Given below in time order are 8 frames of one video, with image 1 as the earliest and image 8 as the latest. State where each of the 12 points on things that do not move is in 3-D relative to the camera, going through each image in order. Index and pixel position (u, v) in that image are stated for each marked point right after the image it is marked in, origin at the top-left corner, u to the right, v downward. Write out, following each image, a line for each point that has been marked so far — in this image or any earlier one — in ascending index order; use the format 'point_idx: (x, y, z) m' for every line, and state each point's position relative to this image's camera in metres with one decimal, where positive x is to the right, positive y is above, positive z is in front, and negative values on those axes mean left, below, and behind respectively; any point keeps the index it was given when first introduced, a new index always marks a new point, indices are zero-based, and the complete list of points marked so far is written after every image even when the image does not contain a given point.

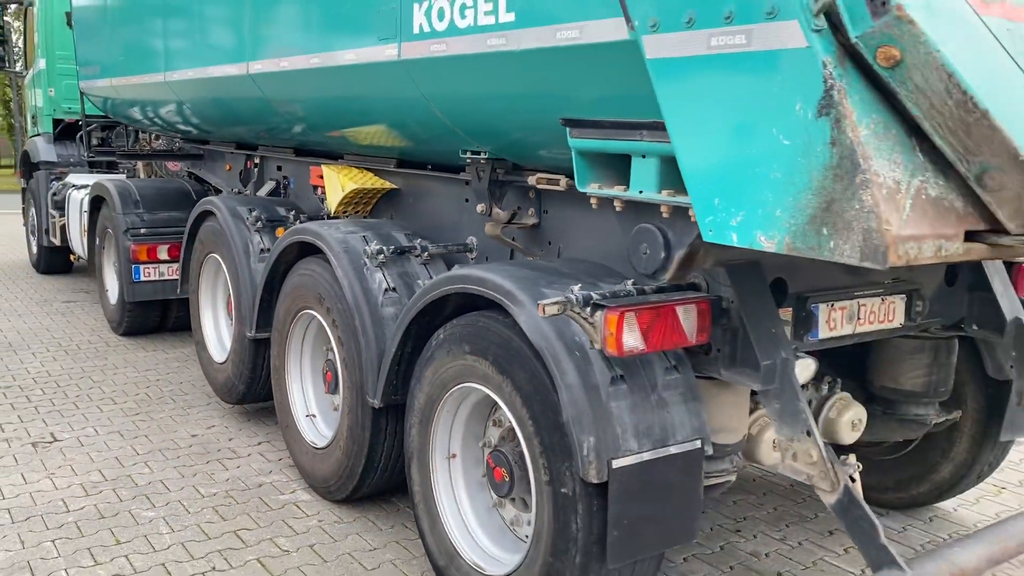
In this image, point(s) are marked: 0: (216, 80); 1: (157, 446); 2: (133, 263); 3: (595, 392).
0: (-1.5, +1.1, +4.9) m
1: (-1.8, -0.8, +4.5) m
2: (-2.6, +0.2, +6.3) m
3: (+0.2, -0.3, +2.4) m
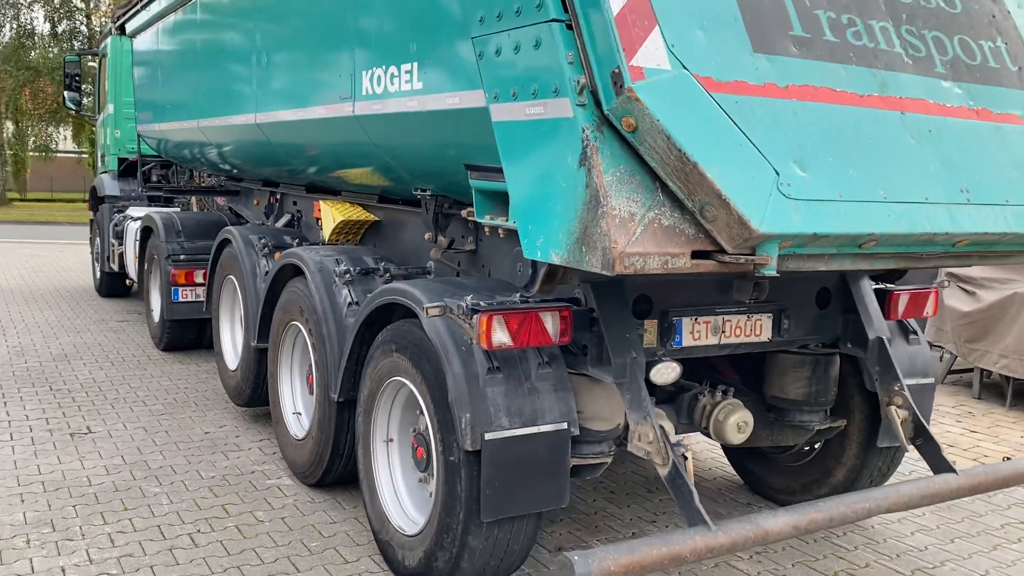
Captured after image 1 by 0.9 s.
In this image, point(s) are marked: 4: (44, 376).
0: (-1.6, +1.0, +5.7) m
1: (-1.9, -0.9, +5.2) m
2: (-2.7, 0.0, +7.1) m
3: (-0.1, -0.3, +3.0) m
4: (-3.5, -0.7, +6.7) m
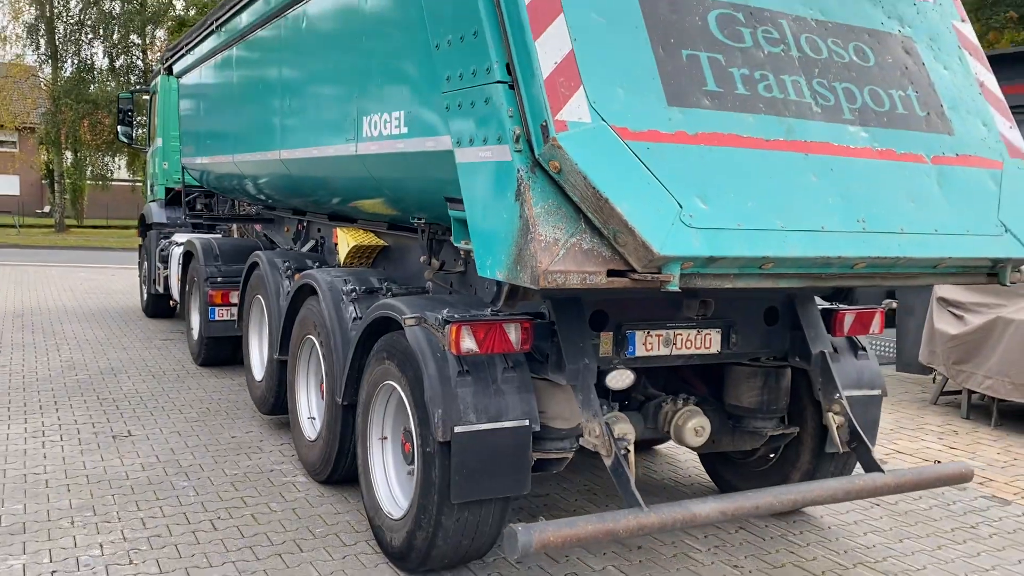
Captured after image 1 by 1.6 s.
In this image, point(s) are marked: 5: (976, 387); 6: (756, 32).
0: (-1.6, +0.9, +6.4) m
1: (-2.0, -1.0, +5.8) m
2: (-2.6, -0.1, +7.7) m
3: (-0.3, -0.4, +3.5) m
4: (-3.4, -0.8, +7.3) m
5: (+3.6, -0.8, +7.1) m
6: (+0.9, +0.9, +3.3) m
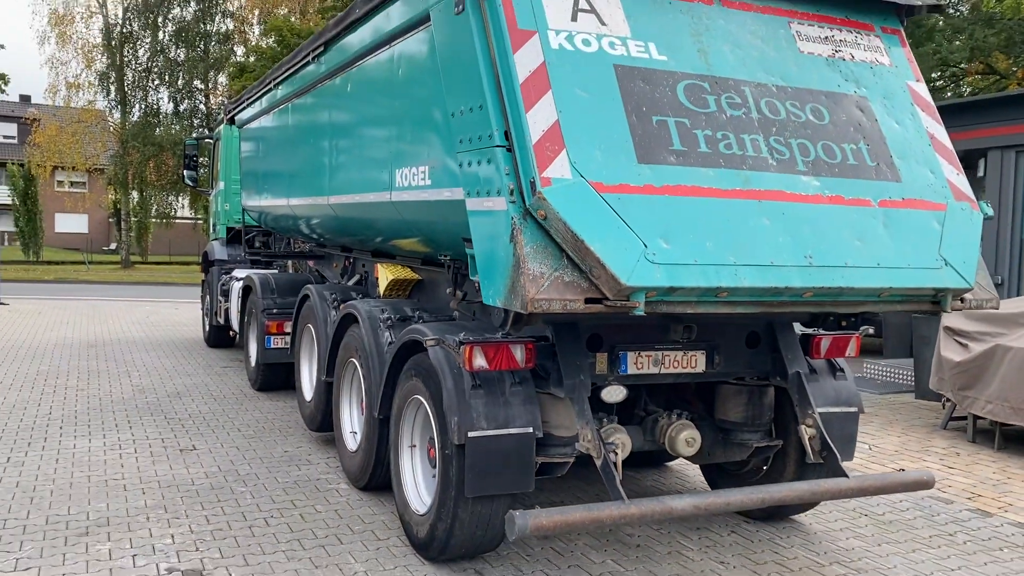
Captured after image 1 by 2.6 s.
0: (-1.4, +0.7, +7.1) m
1: (-1.8, -1.2, +6.5) m
2: (-2.3, -0.4, +8.5) m
3: (-0.2, -0.5, +4.1) m
4: (-3.1, -1.1, +8.1) m
5: (+3.9, -1.0, +7.4) m
6: (+0.9, +0.8, +3.9) m
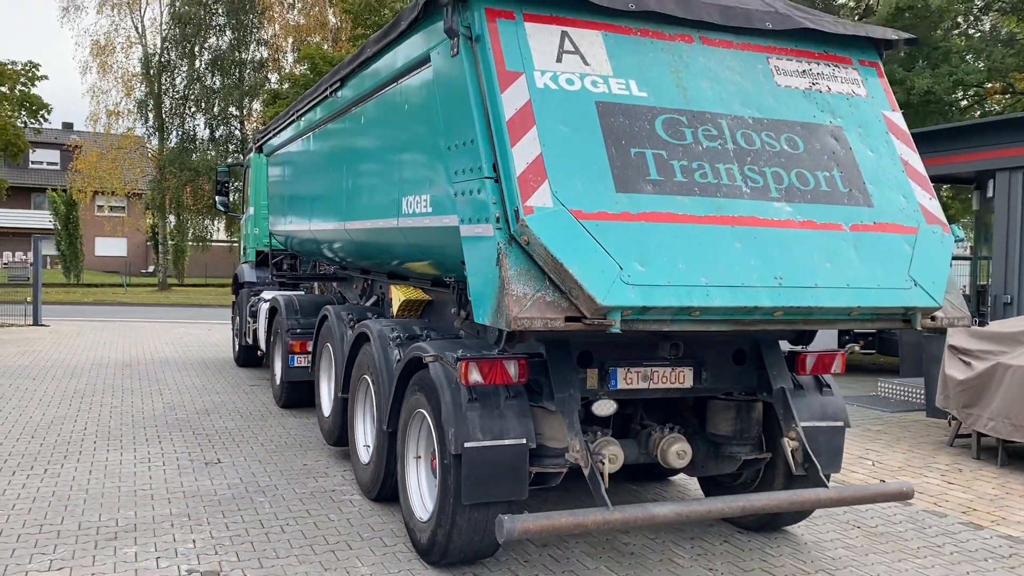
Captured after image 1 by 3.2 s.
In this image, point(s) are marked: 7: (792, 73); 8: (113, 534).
0: (-1.4, +0.5, +7.5) m
1: (-1.7, -1.4, +6.8) m
2: (-2.2, -0.6, +8.8) m
3: (-0.3, -0.6, +4.4) m
4: (-3.0, -1.3, +8.5) m
5: (+3.9, -1.2, +7.6) m
6: (+0.9, +0.7, +4.2) m
7: (+1.4, +1.1, +4.7) m
8: (-2.3, -1.4, +5.1) m
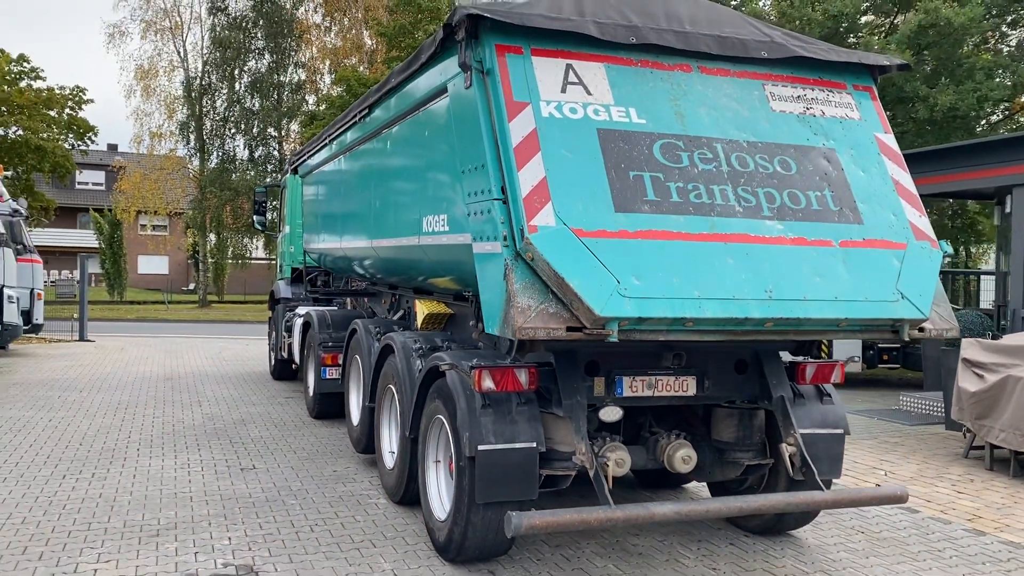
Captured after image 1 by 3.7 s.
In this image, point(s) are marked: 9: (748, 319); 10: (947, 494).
0: (-1.2, +0.4, +7.8) m
1: (-1.6, -1.5, +7.2) m
2: (-1.9, -0.8, +9.2) m
3: (-0.2, -0.7, +4.7) m
4: (-2.8, -1.4, +8.9) m
5: (+4.1, -1.3, +7.7) m
6: (+0.9, +0.7, +4.5) m
7: (+1.5, +1.0, +4.9) m
8: (-2.2, -1.5, +5.5) m
9: (+1.1, -0.1, +4.2) m
10: (+3.4, -1.6, +7.1) m
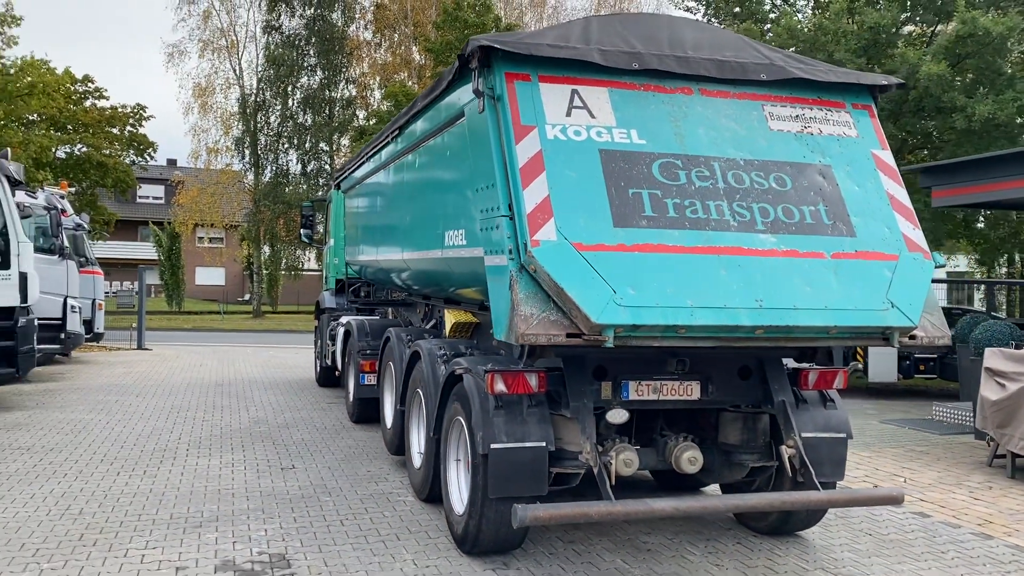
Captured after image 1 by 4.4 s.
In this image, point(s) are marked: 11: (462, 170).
0: (-0.9, +0.3, +8.3) m
1: (-1.4, -1.6, +7.6) m
2: (-1.6, -0.9, +9.7) m
3: (-0.1, -0.7, +5.1) m
4: (-2.5, -1.5, +9.4) m
5: (+4.4, -1.4, +7.8) m
6: (+1.0, +0.6, +4.8) m
7: (+1.6, +1.0, +5.2) m
8: (-2.1, -1.6, +6.0) m
9: (+1.1, -0.2, +4.4) m
10: (+3.6, -1.7, +7.2) m
11: (-0.4, +0.8, +6.4) m
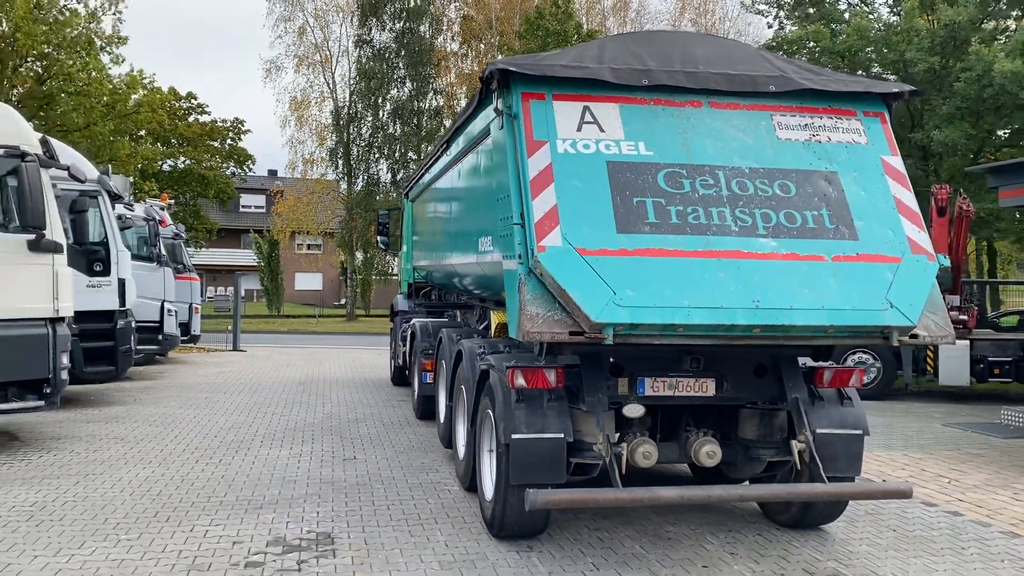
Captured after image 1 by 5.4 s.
0: (-0.5, +0.2, +8.7) m
1: (-1.0, -1.6, +8.1) m
2: (-1.0, -0.9, +10.2) m
3: (0.0, -0.7, +5.5) m
4: (-1.9, -1.6, +10.0) m
5: (+4.7, -1.4, +7.7) m
6: (+1.0, +0.6, +5.1) m
7: (+1.7, +1.0, +5.5) m
8: (-1.8, -1.6, +6.6) m
9: (+1.2, -0.2, +4.7) m
10: (+3.9, -1.7, +7.2) m
11: (-0.1, +0.8, +6.9) m
